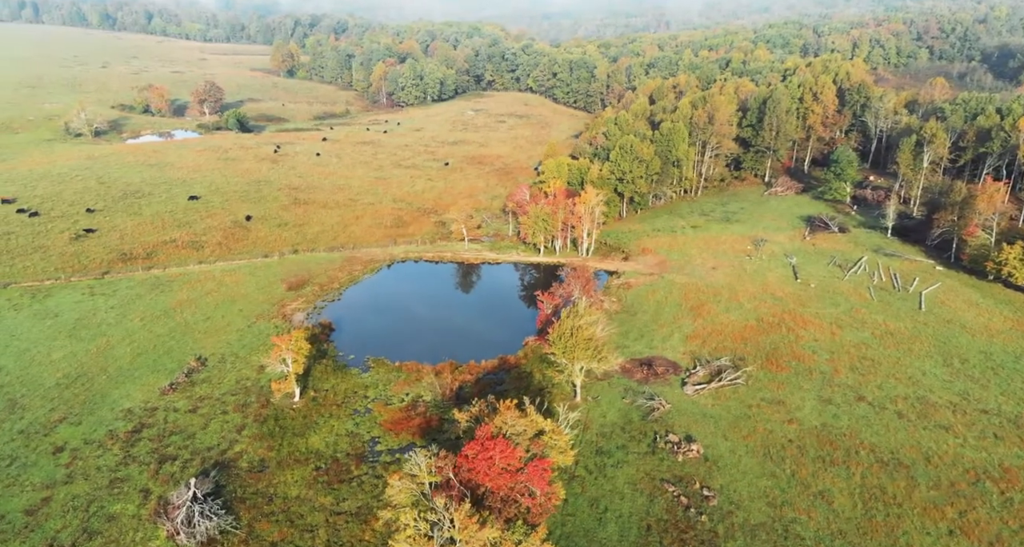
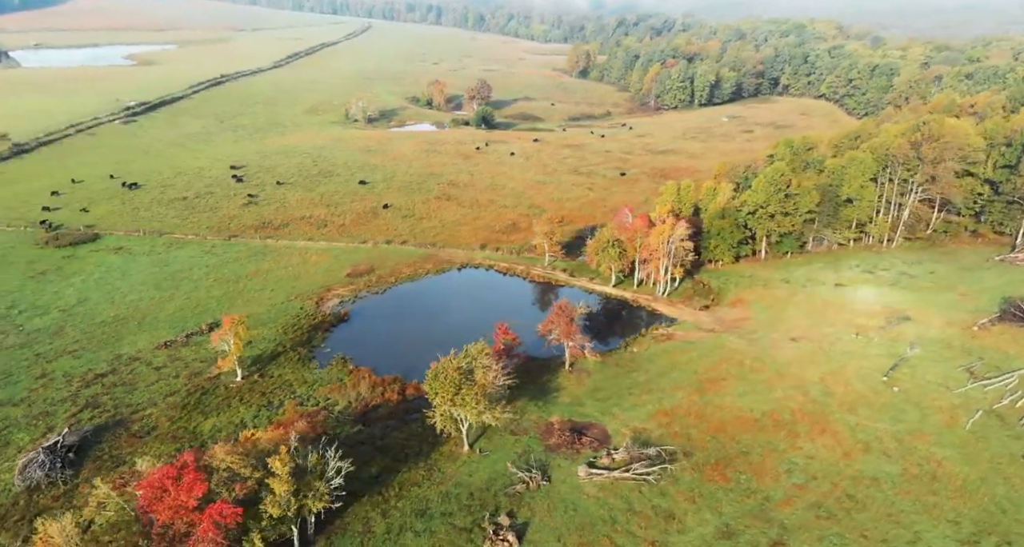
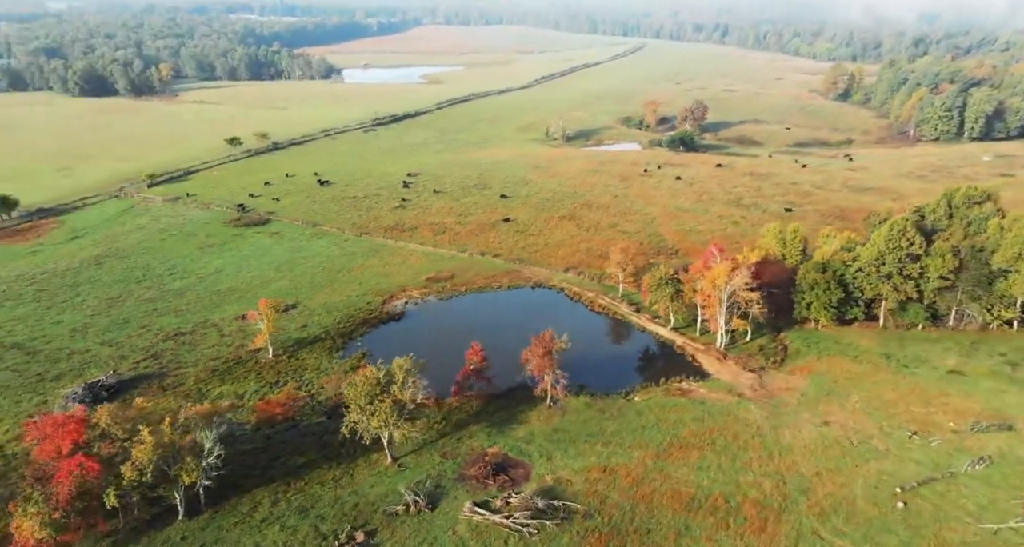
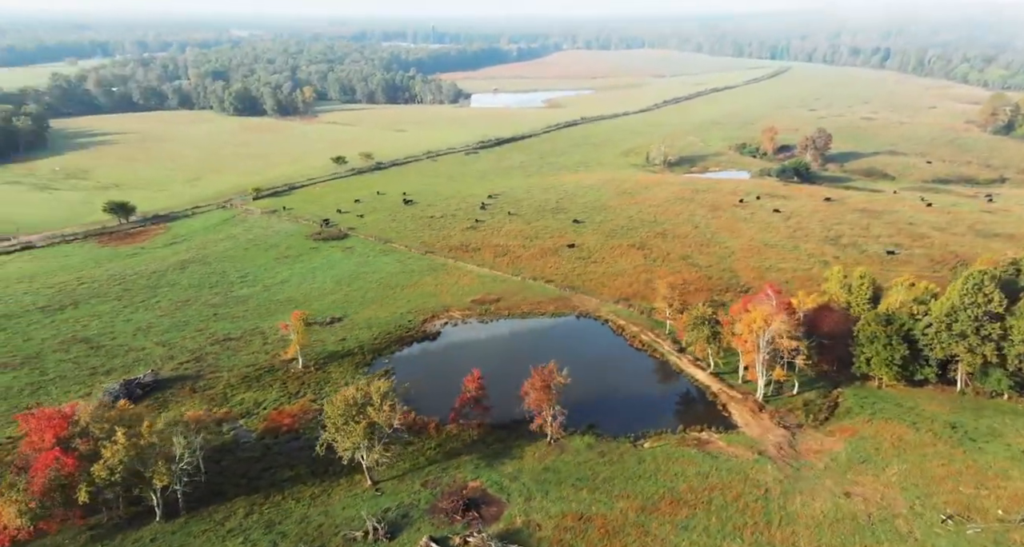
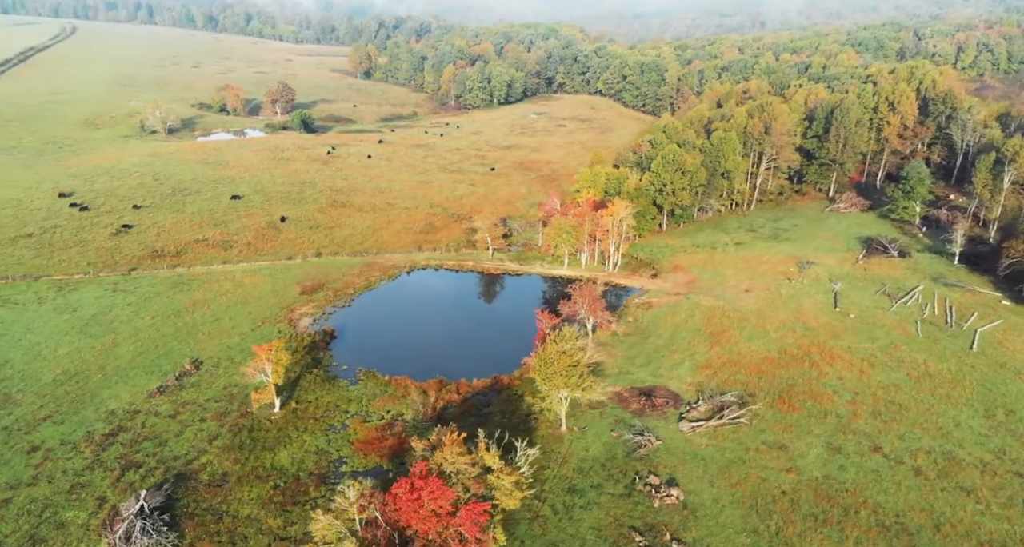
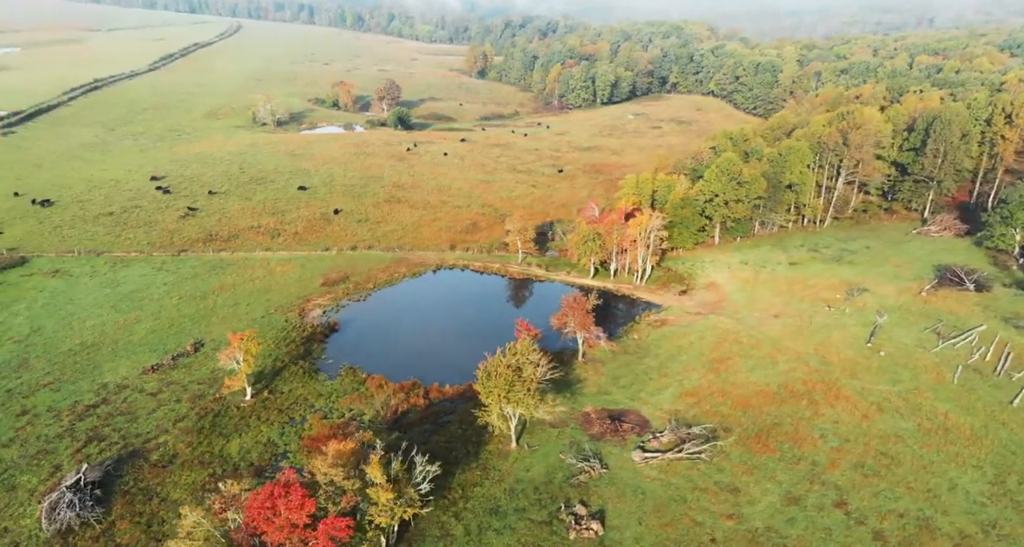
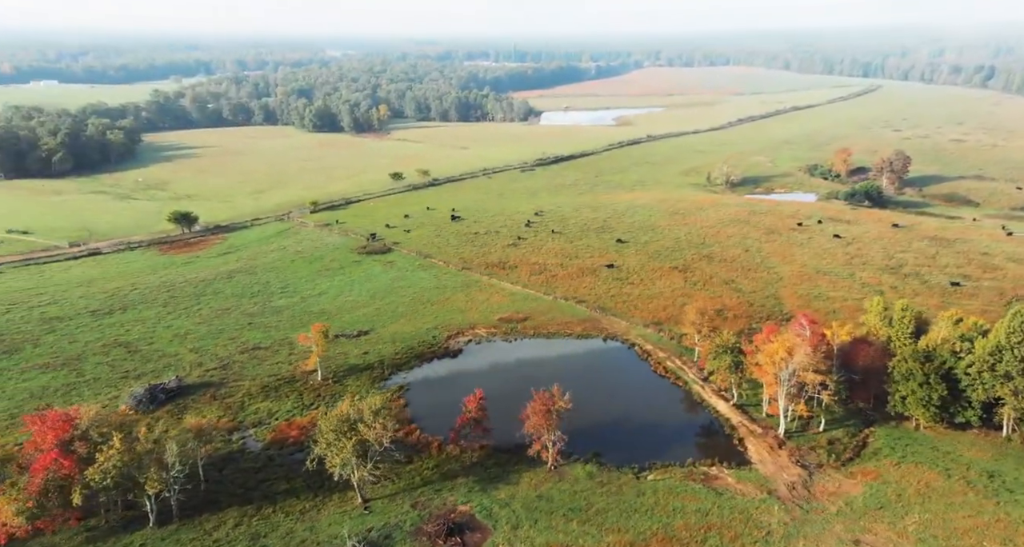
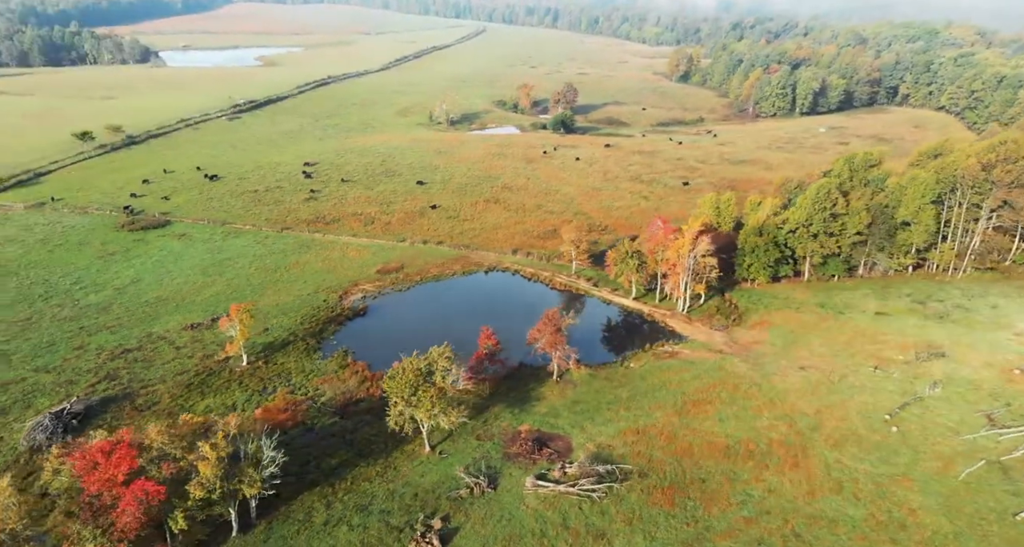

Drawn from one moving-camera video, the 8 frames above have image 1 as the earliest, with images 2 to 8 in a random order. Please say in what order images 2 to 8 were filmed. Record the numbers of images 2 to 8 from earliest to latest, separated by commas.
5, 6, 2, 8, 3, 4, 7
